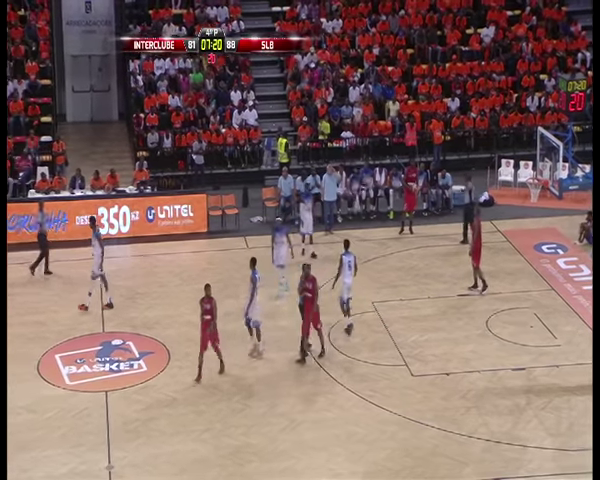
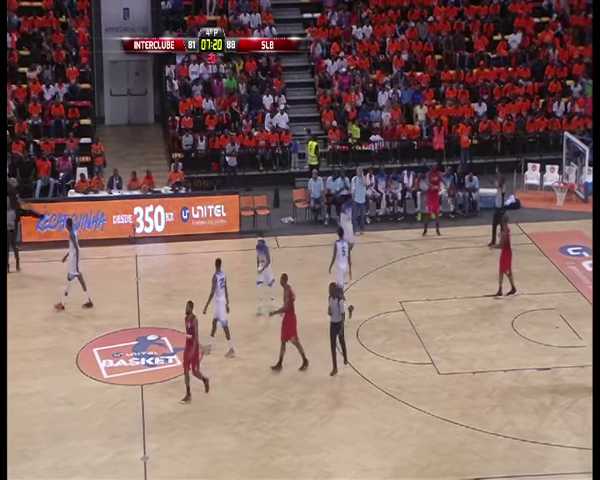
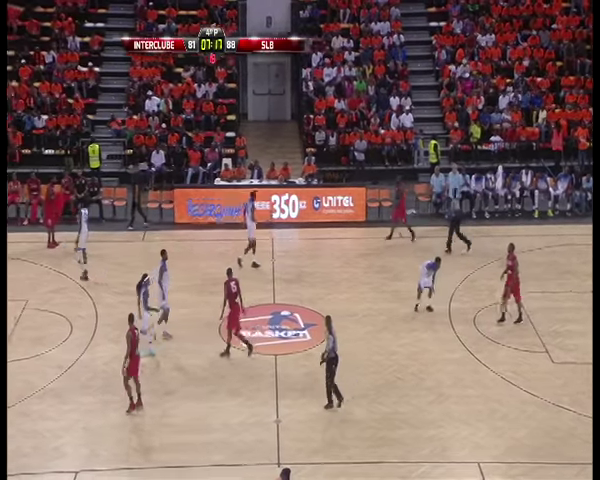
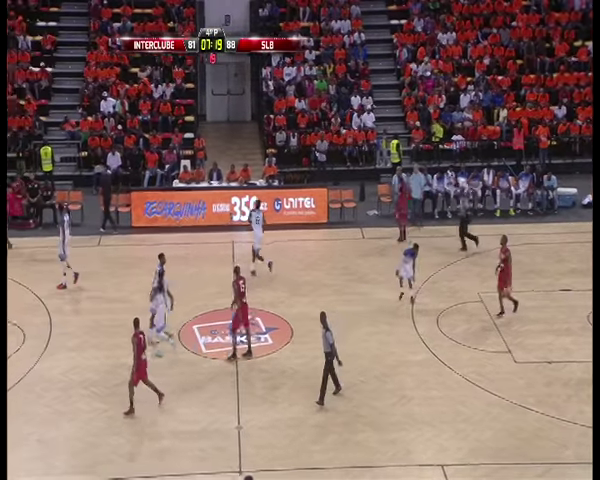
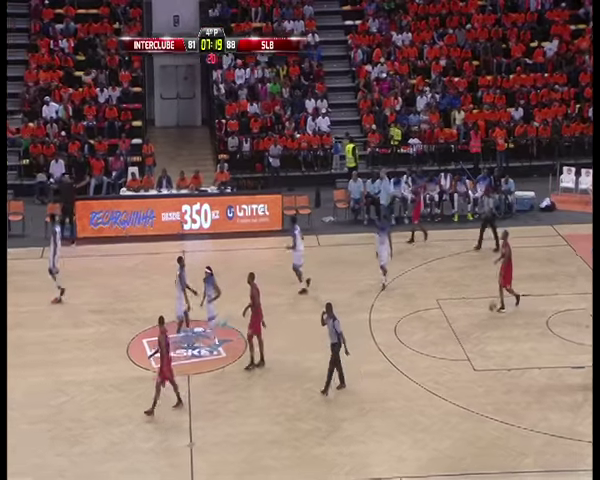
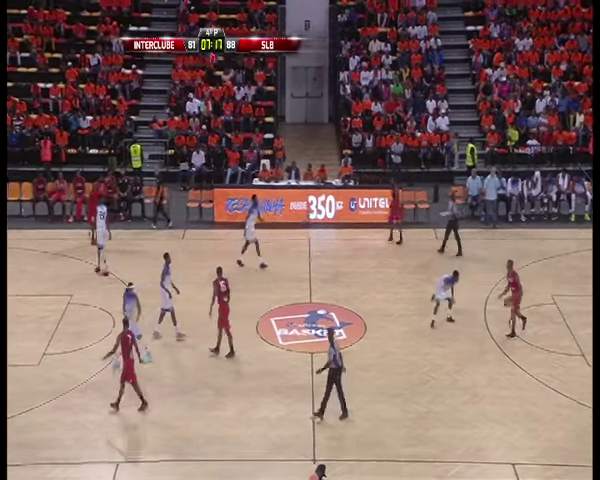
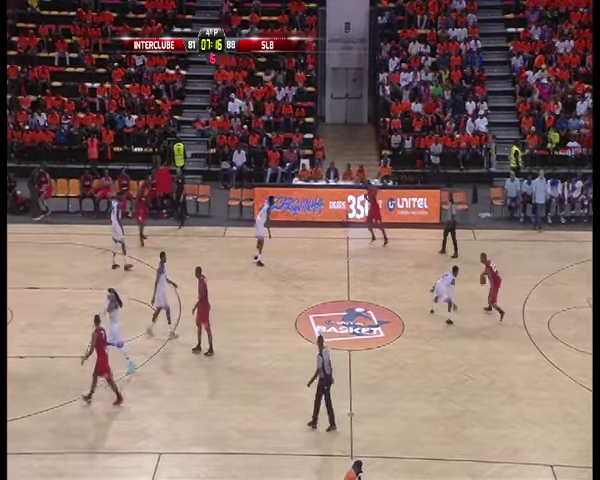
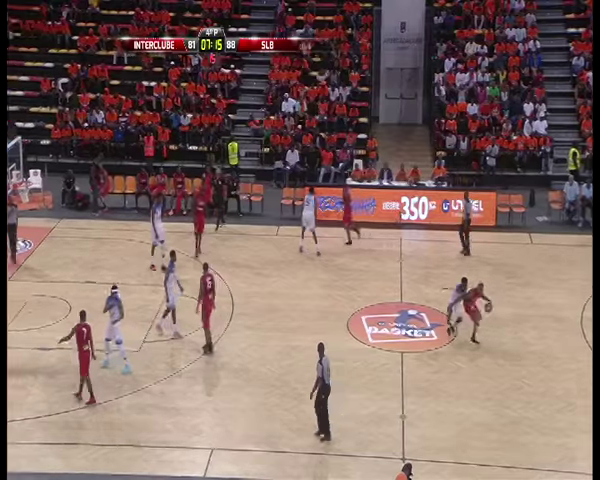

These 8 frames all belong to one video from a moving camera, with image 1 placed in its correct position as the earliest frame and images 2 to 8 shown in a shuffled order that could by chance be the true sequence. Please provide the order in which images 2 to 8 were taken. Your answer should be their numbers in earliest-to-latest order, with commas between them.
2, 5, 4, 3, 6, 7, 8
